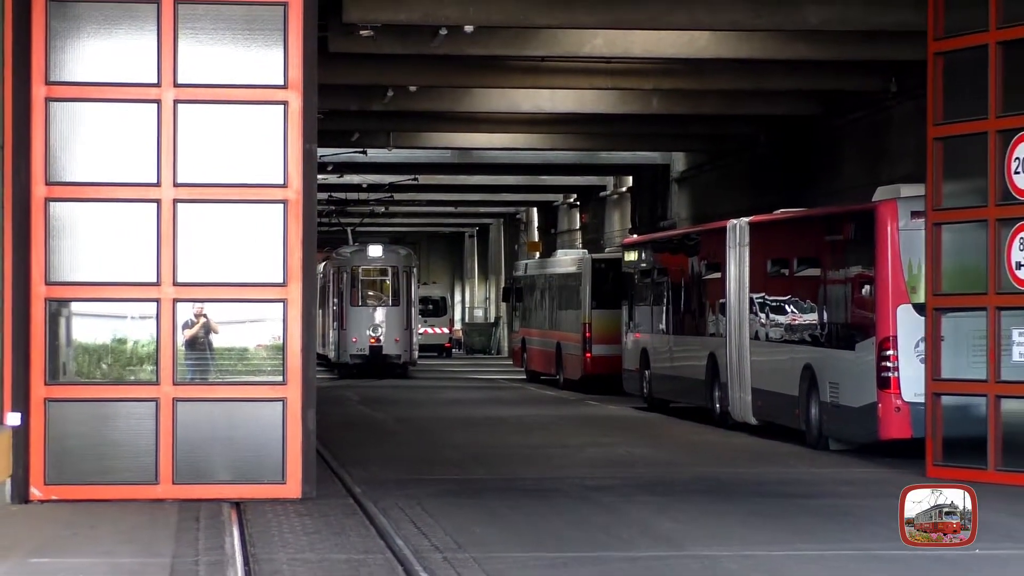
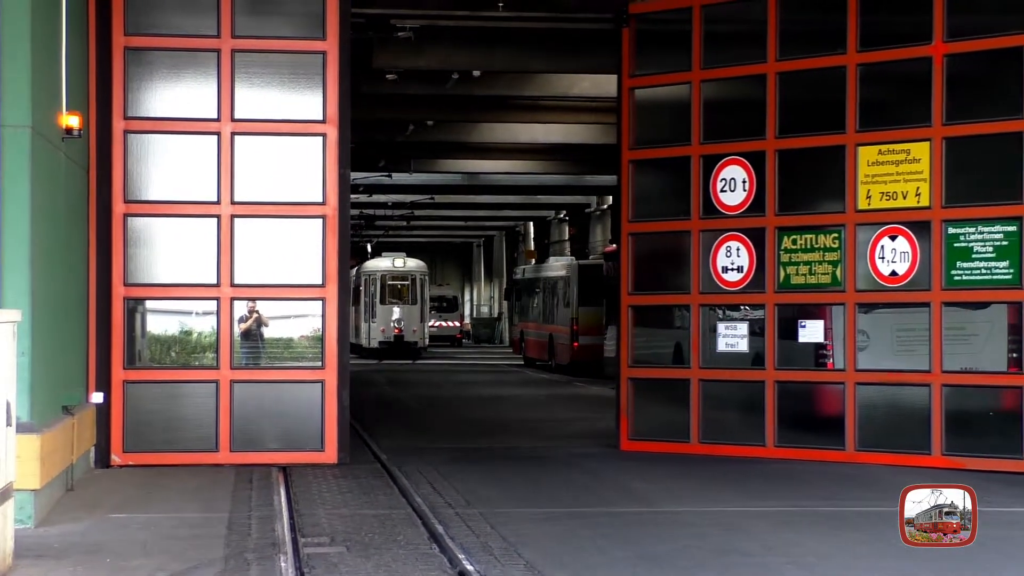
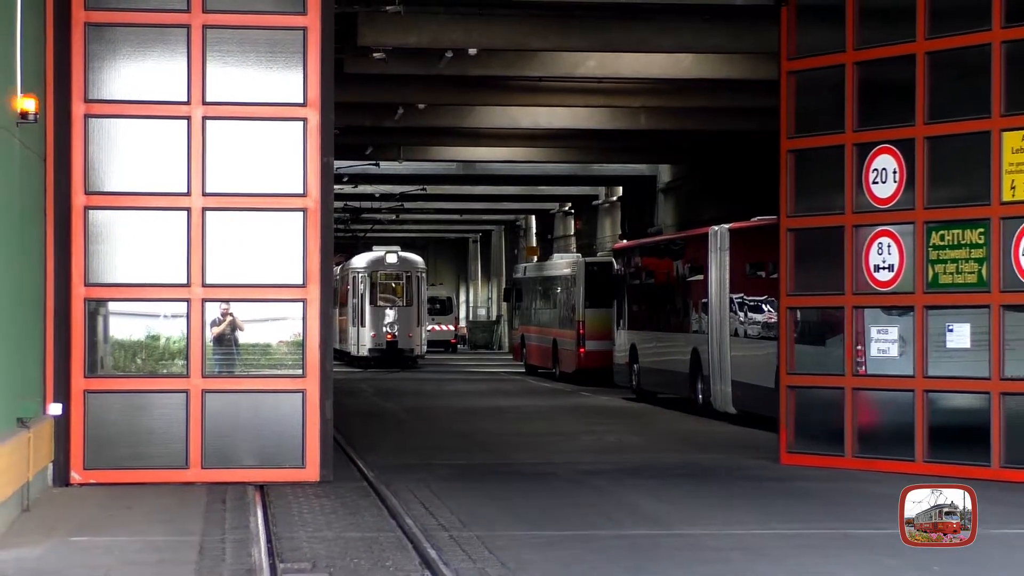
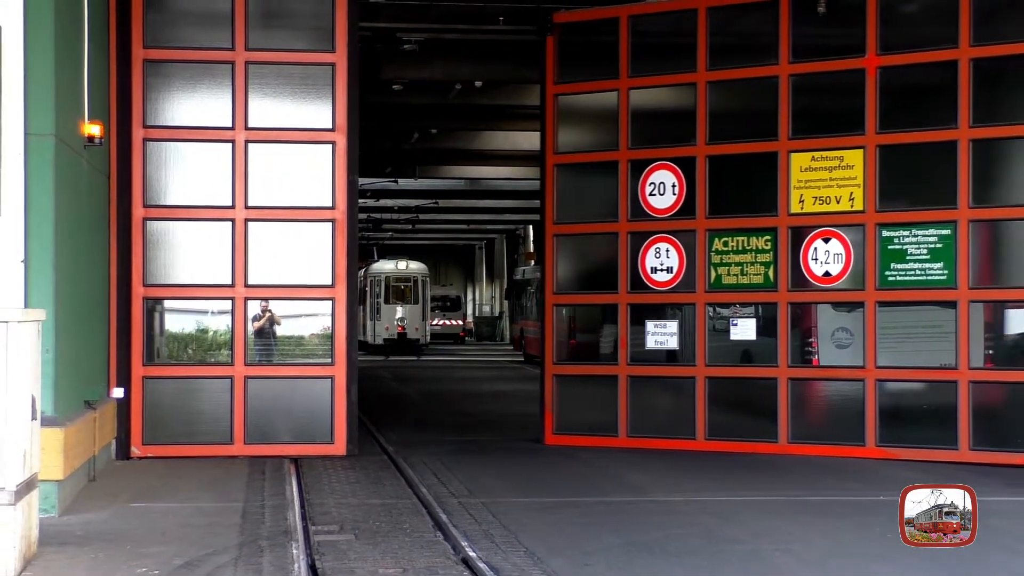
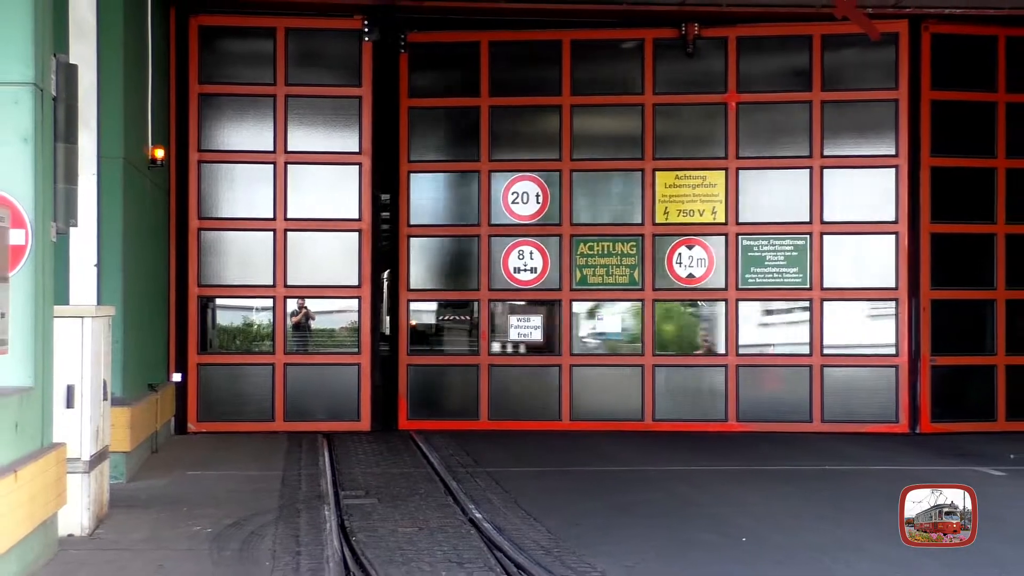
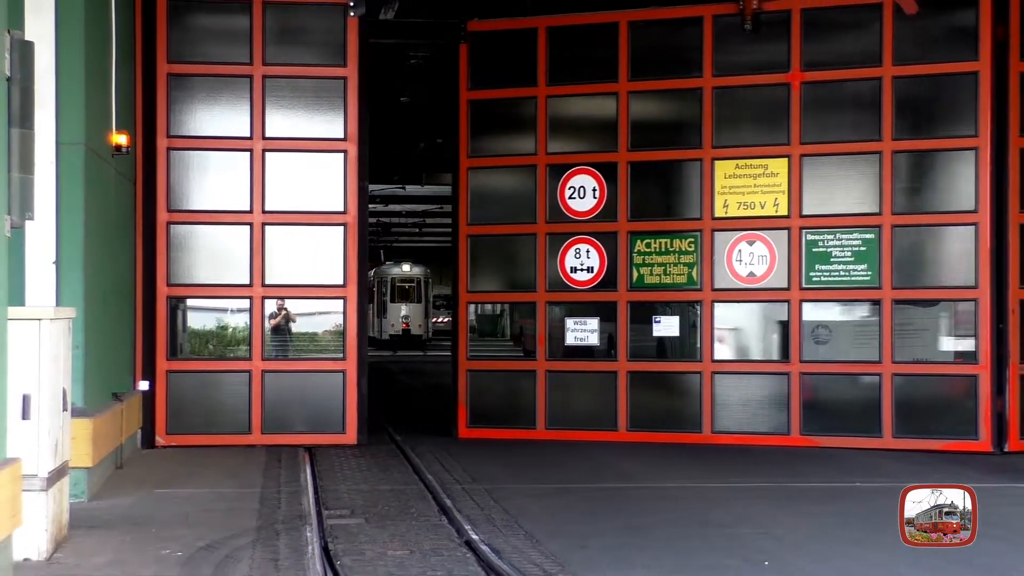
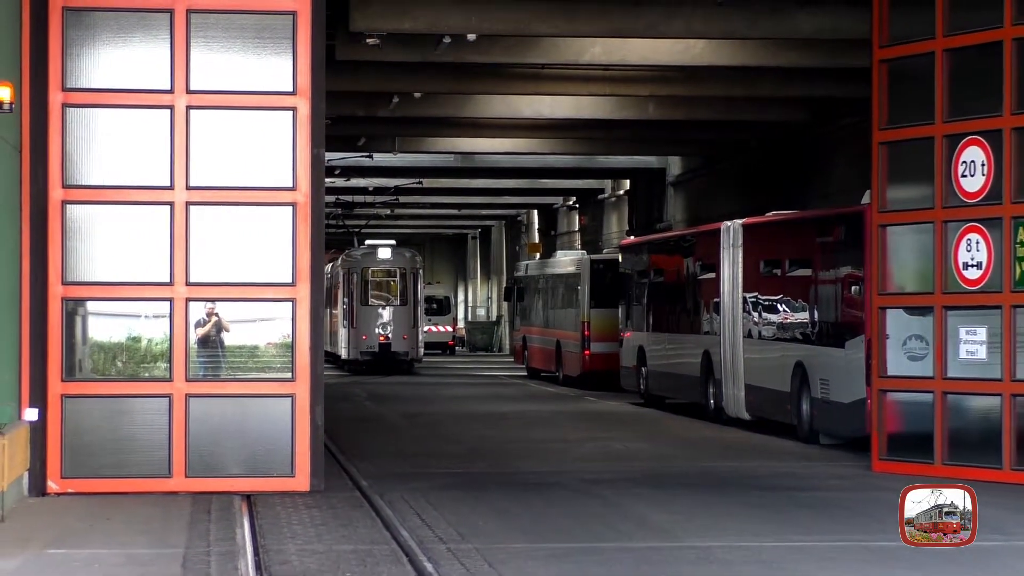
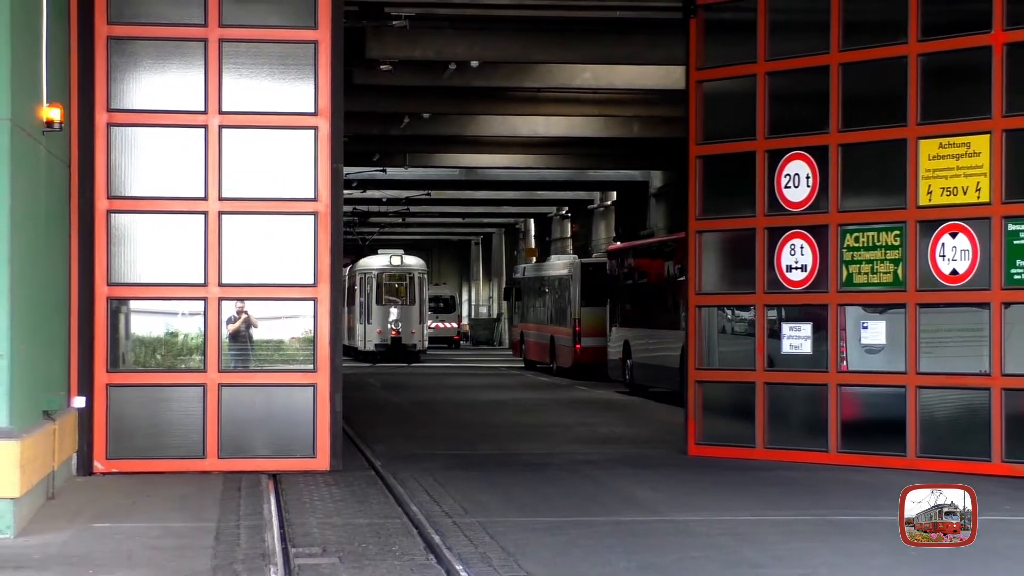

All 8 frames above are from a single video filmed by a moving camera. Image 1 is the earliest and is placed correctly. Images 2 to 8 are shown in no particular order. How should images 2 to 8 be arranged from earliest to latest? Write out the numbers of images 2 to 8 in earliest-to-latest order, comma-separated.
7, 3, 8, 2, 4, 6, 5
